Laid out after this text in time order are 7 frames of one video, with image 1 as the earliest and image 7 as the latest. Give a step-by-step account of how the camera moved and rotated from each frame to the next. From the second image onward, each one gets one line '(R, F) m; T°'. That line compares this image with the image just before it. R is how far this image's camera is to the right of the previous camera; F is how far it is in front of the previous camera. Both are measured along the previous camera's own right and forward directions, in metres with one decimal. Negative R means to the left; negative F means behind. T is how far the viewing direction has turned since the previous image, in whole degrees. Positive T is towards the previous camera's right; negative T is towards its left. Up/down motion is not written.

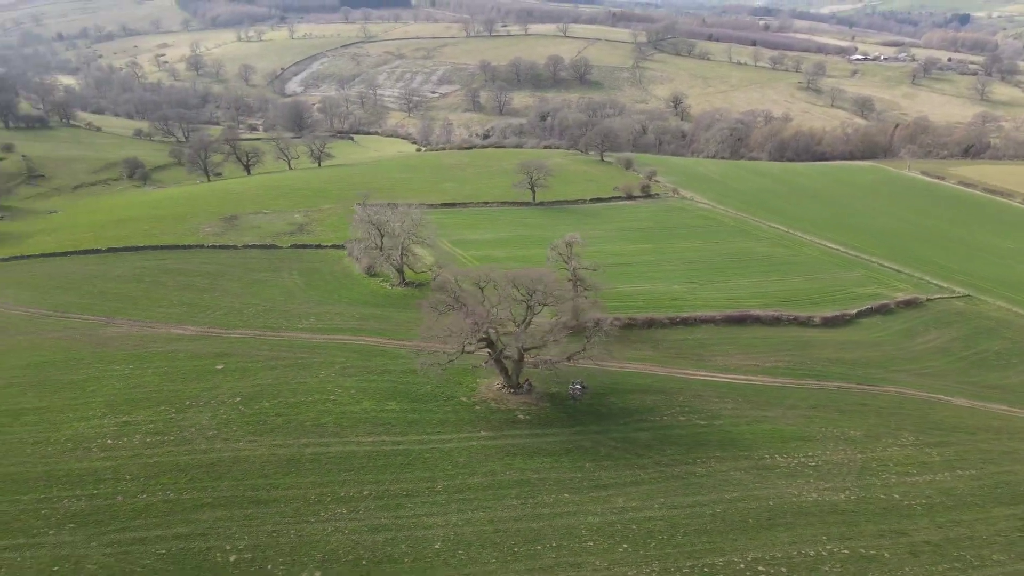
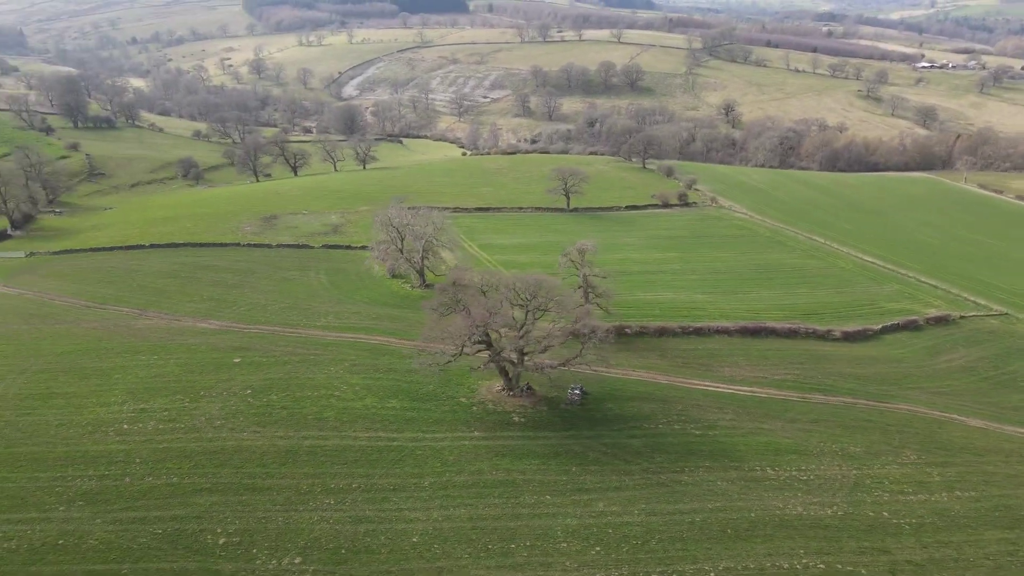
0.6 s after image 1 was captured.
(+2.1, -0.5) m; -4°
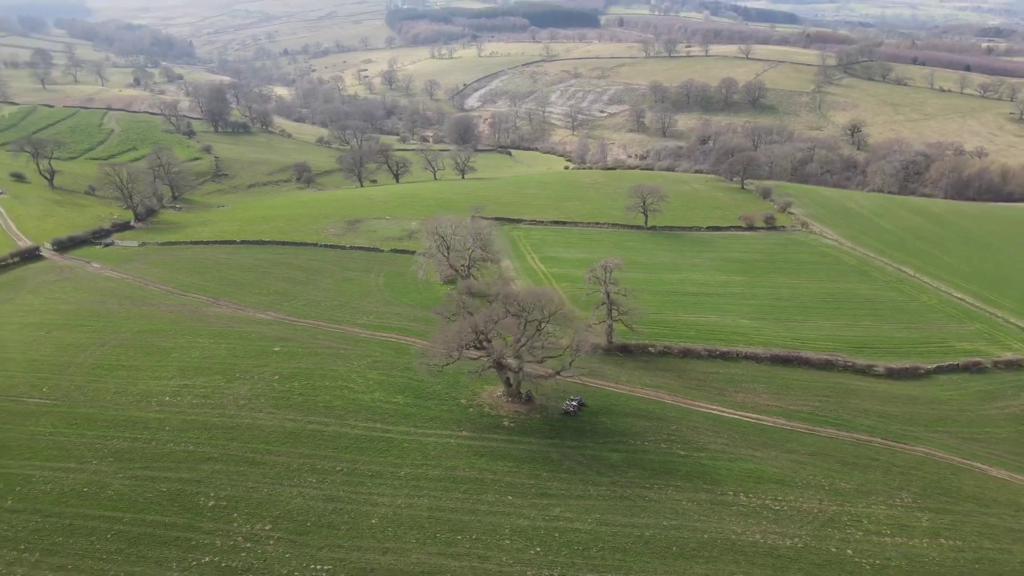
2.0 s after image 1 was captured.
(+5.1, -1.1) m; -9°
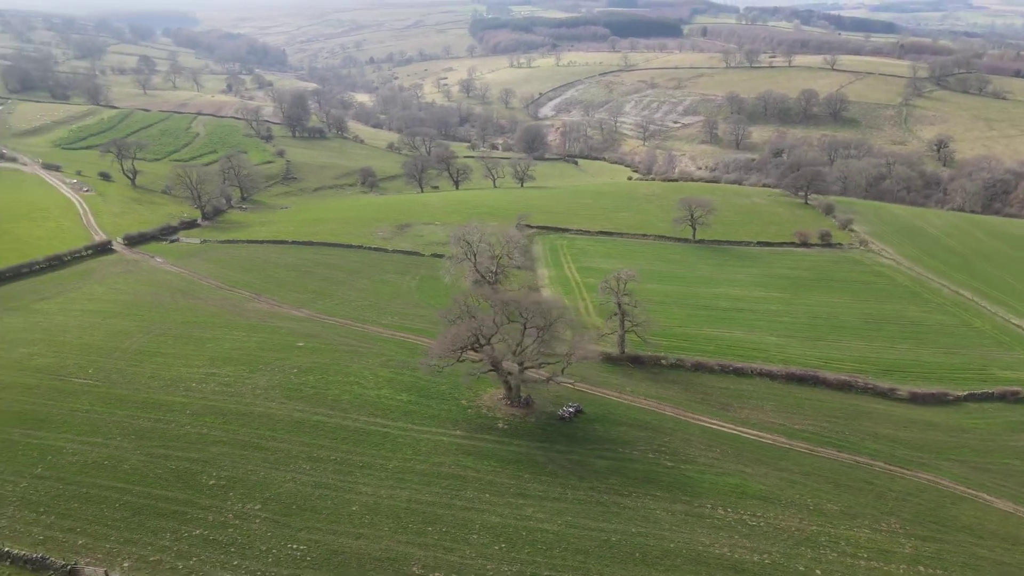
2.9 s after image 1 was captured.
(+3.3, -0.9) m; -6°
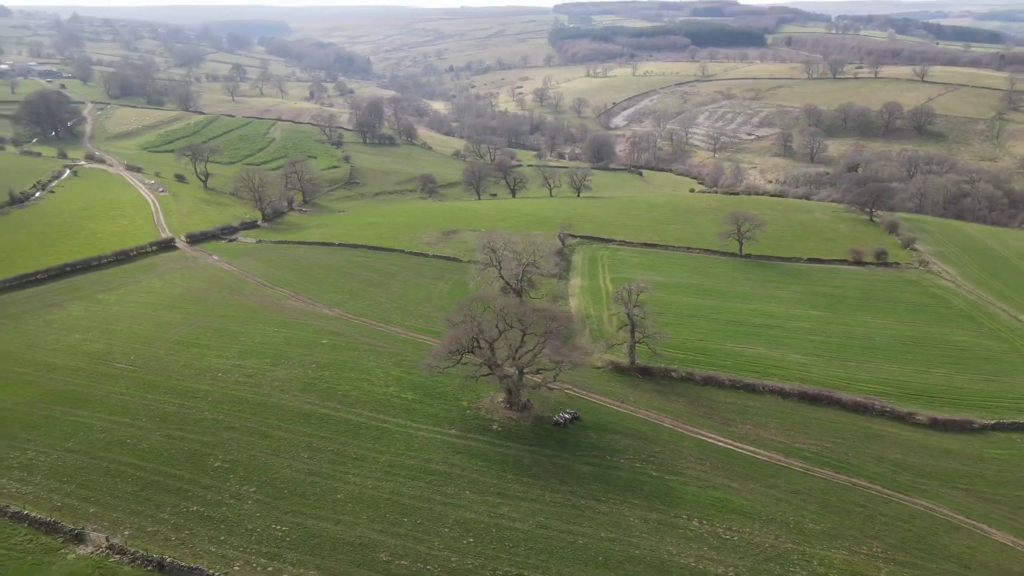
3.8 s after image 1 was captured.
(+3.3, -0.9) m; -6°
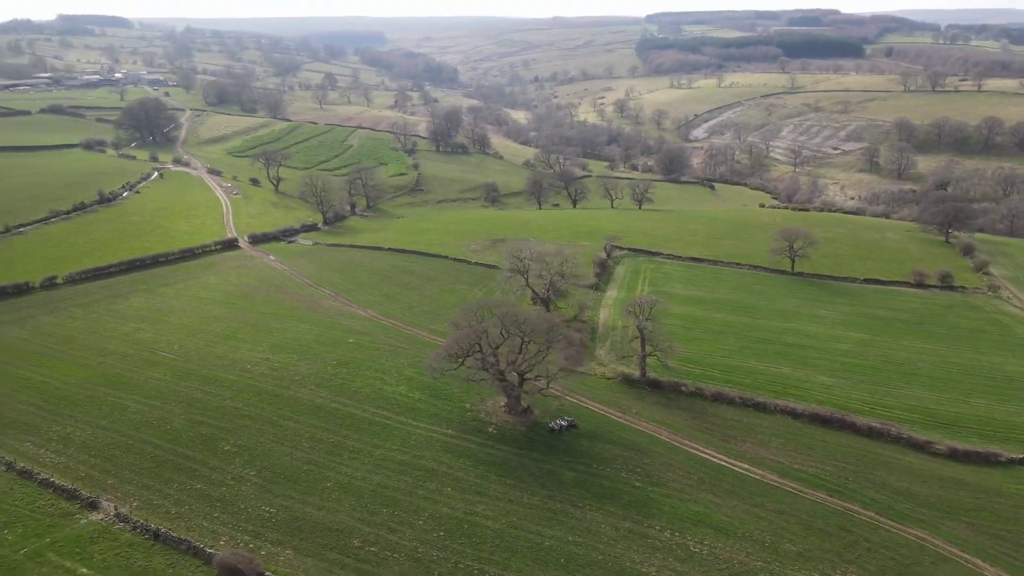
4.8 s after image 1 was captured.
(+3.7, -1.0) m; -6°
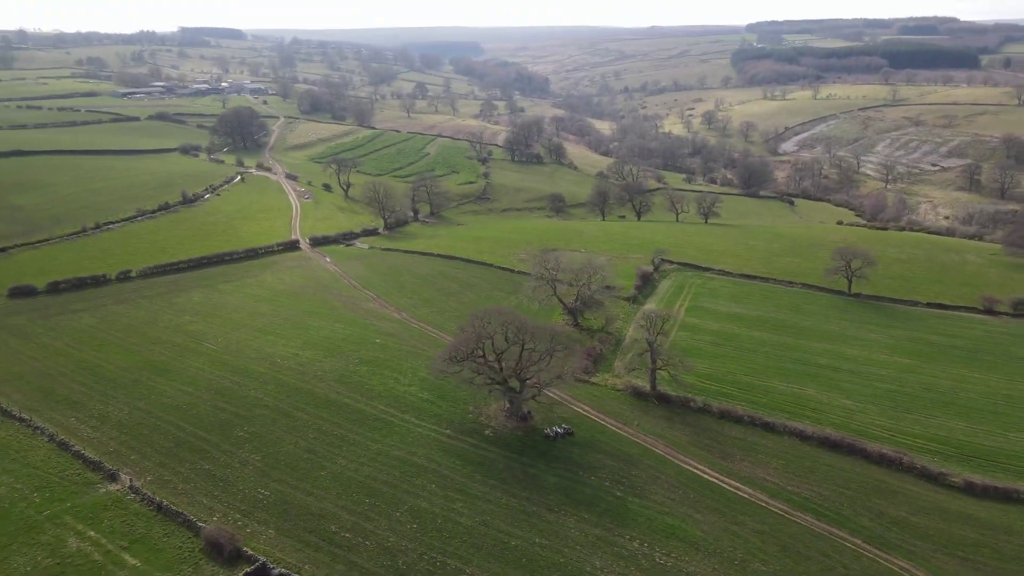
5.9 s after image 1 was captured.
(+4.1, -1.0) m; -7°
